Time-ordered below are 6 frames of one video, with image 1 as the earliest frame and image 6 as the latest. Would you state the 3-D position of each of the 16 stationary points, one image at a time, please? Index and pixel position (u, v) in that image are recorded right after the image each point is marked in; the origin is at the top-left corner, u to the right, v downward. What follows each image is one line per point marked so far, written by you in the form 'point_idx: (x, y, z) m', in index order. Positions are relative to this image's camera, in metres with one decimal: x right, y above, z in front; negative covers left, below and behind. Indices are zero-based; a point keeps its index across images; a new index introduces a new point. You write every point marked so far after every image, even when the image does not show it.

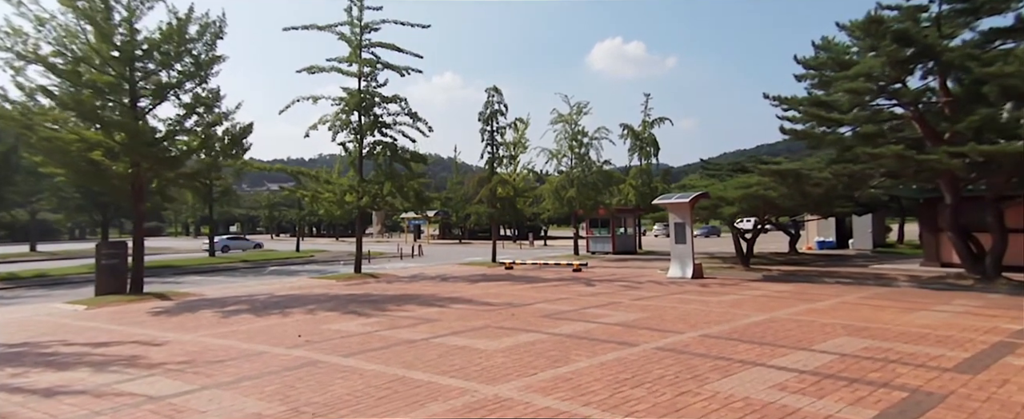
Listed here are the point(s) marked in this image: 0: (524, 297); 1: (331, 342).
0: (+0.3, -2.3, +17.2) m
1: (-2.9, -2.1, +10.8) m
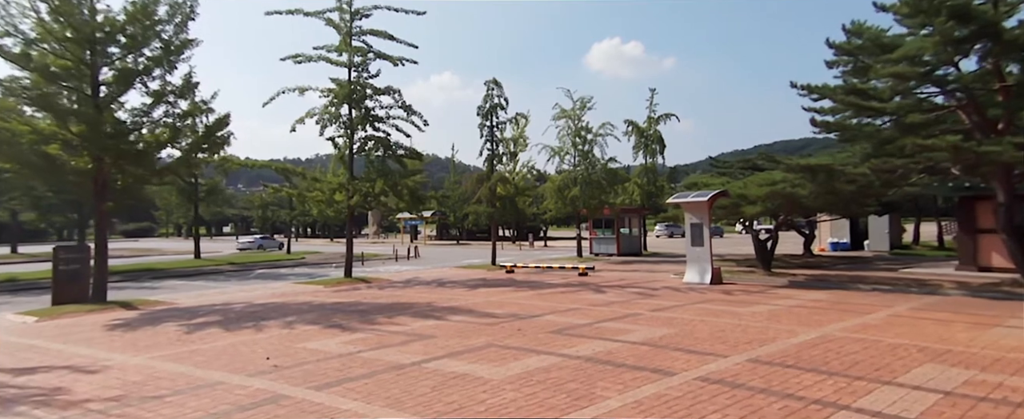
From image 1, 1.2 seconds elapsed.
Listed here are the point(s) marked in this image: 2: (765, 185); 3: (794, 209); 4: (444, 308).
0: (+0.4, -2.3, +15.4) m
1: (-2.8, -2.1, +9.0) m
2: (+7.1, +0.6, +18.9) m
3: (+8.3, 0.0, +19.9) m
4: (-1.7, -2.4, +16.2) m
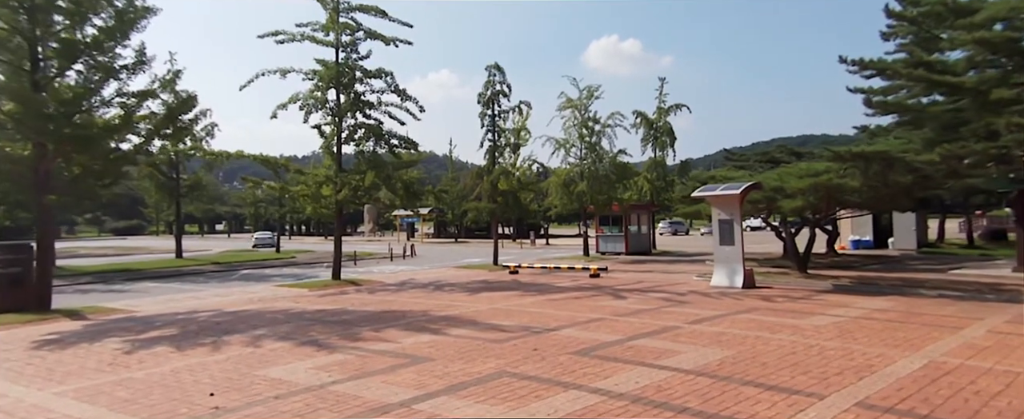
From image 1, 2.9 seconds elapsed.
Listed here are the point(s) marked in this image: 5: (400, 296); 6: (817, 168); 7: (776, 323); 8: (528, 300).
0: (+0.6, -2.1, +13.1) m
1: (-2.6, -2.0, +6.7) m
2: (+7.3, +0.8, +16.6) m
3: (+8.5, +0.1, +17.6) m
4: (-1.5, -2.3, +13.9) m
5: (-3.2, -2.5, +19.0) m
6: (+7.6, +1.0, +16.7) m
7: (+4.5, -1.9, +11.4) m
8: (+0.4, -2.3, +16.8) m
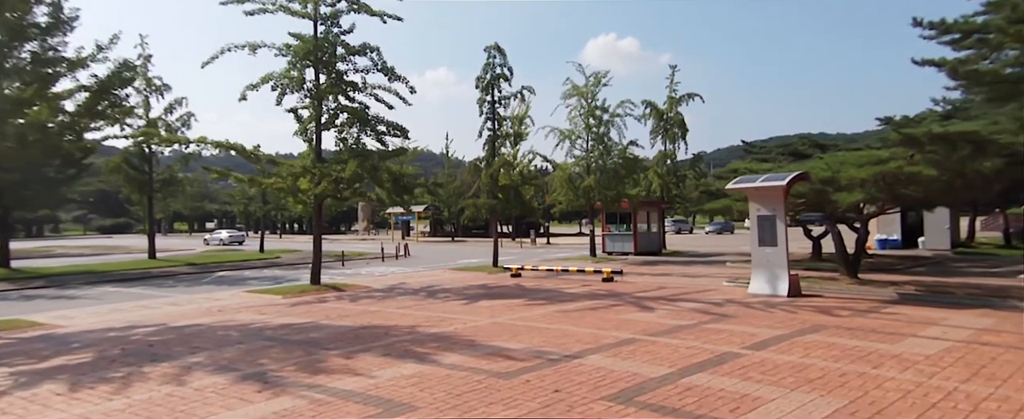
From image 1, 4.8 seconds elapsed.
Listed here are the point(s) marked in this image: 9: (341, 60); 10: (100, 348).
0: (+0.7, -2.0, +10.5) m
1: (-2.4, -1.9, +4.0) m
2: (+7.4, +0.9, +14.0) m
3: (+8.6, +0.3, +15.0) m
4: (-1.4, -2.1, +11.2) m
5: (-3.1, -2.3, +16.3) m
6: (+7.7, +1.2, +14.1) m
7: (+4.6, -1.8, +8.8) m
8: (+0.5, -2.1, +14.1) m
9: (-5.0, +4.4, +19.8) m
10: (-6.4, -2.1, +10.3) m
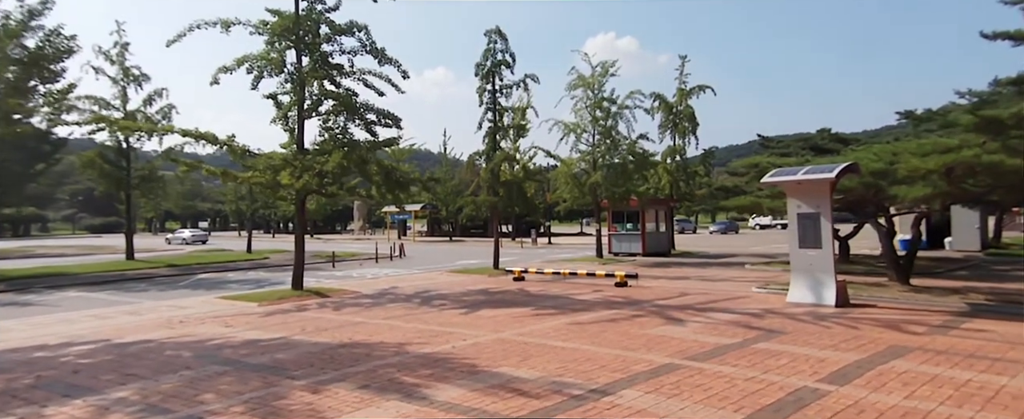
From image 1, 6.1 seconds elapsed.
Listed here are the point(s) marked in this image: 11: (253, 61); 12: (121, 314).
0: (+0.8, -1.9, +8.5) m
1: (-2.3, -1.8, +2.0) m
2: (+7.5, +1.0, +12.0) m
3: (+8.7, +0.3, +13.0) m
4: (-1.2, -2.1, +9.3) m
5: (-3.0, -2.3, +14.3) m
6: (+7.9, +1.2, +12.1) m
7: (+4.8, -1.8, +6.8) m
8: (+0.6, -2.1, +12.1) m
9: (-4.9, +4.5, +17.8) m
10: (-6.2, -2.1, +8.3) m
11: (-6.7, +3.9, +17.4) m
12: (-8.8, -2.4, +15.1) m
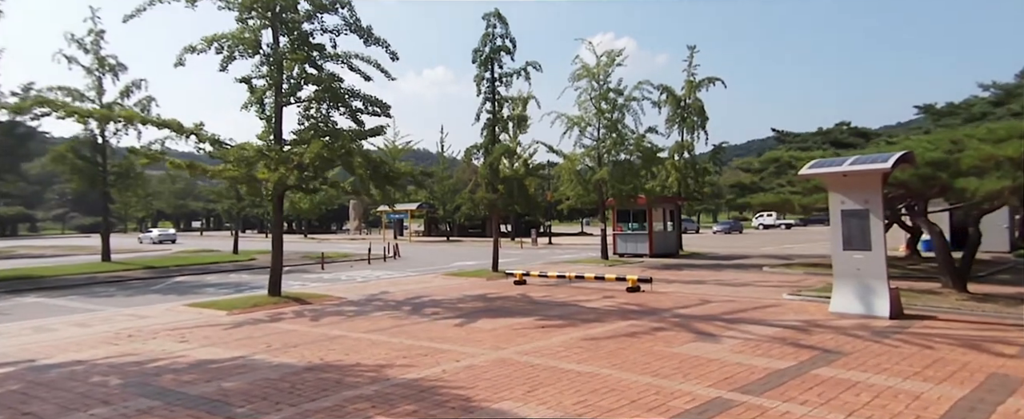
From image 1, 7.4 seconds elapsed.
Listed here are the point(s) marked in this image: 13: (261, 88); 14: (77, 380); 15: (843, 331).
0: (+0.9, -1.9, +6.7) m
1: (-2.2, -1.8, +0.2) m
2: (+7.5, +1.0, +10.2) m
3: (+8.8, +0.4, +11.2) m
4: (-1.2, -2.0, +7.5) m
5: (-2.9, -2.2, +12.5) m
6: (+7.9, +1.3, +10.4) m
7: (+4.8, -1.7, +5.0) m
8: (+0.7, -2.0, +10.3) m
9: (-4.9, +4.6, +16.0) m
10: (-6.2, -2.0, +6.5) m
11: (-6.7, +3.9, +15.6) m
12: (-8.8, -2.3, +13.3) m
13: (-5.9, +2.8, +15.9) m
14: (-5.1, -2.0, +7.8) m
15: (+5.0, -1.8, +10.1) m
